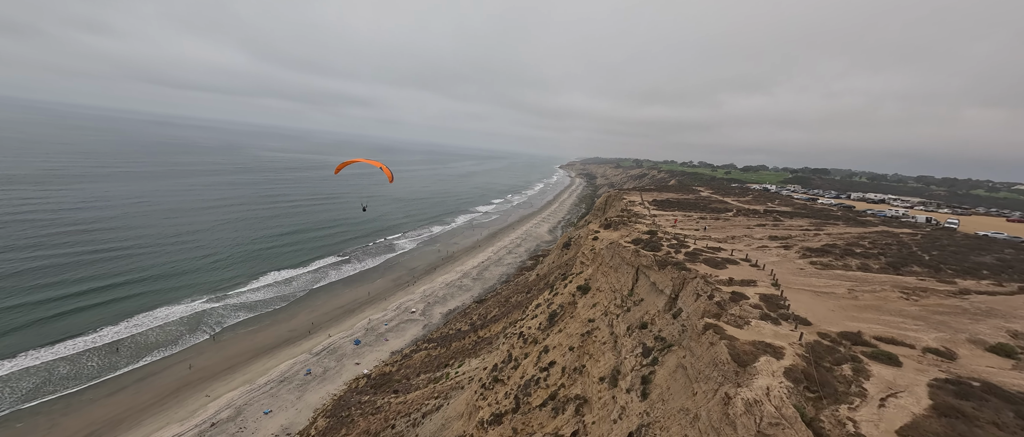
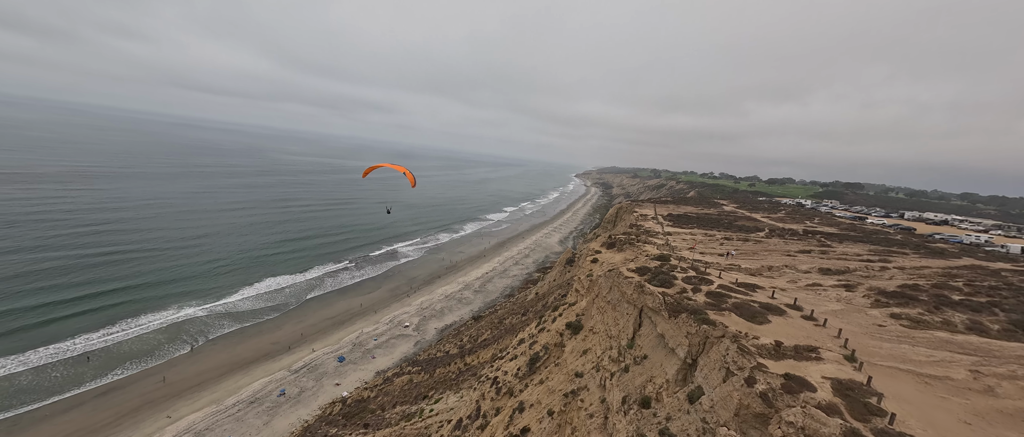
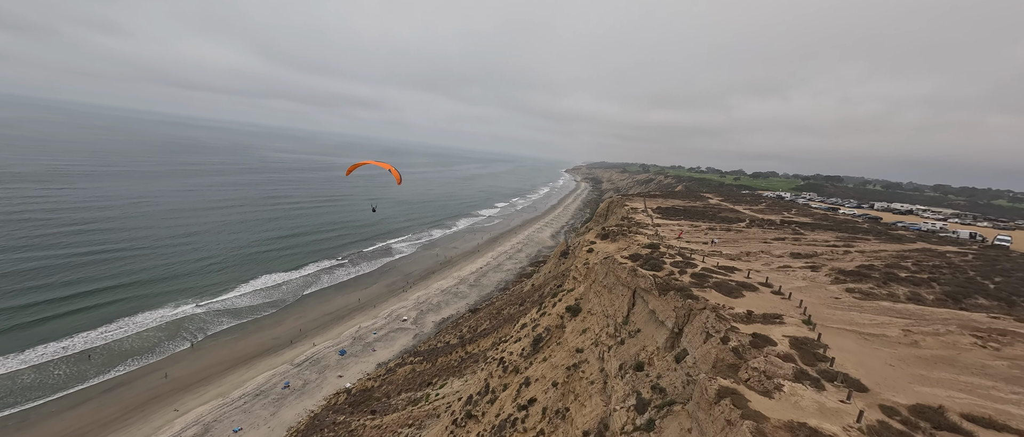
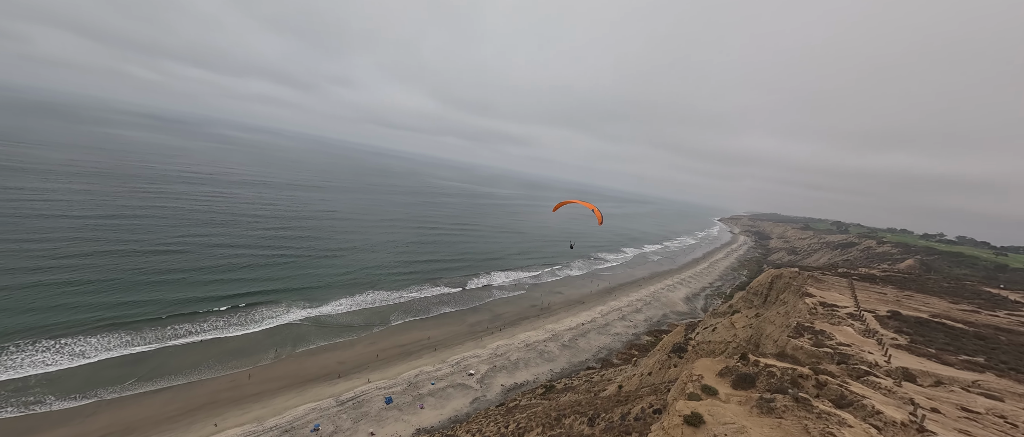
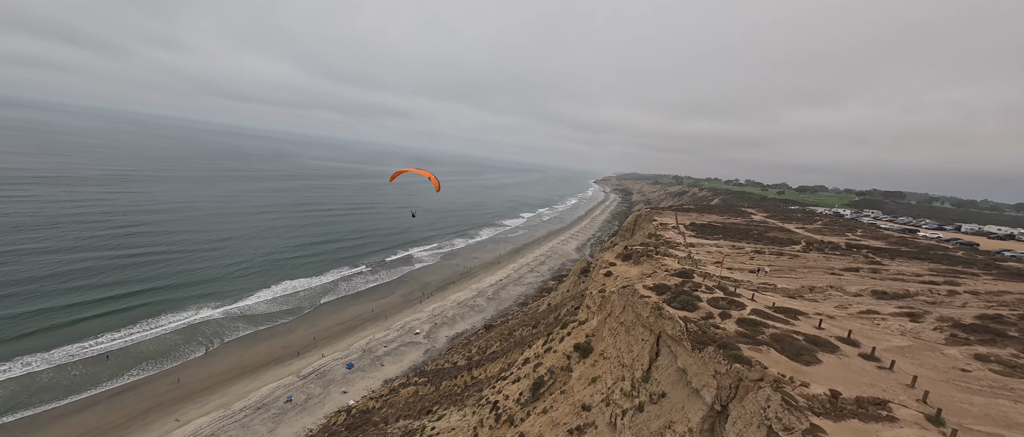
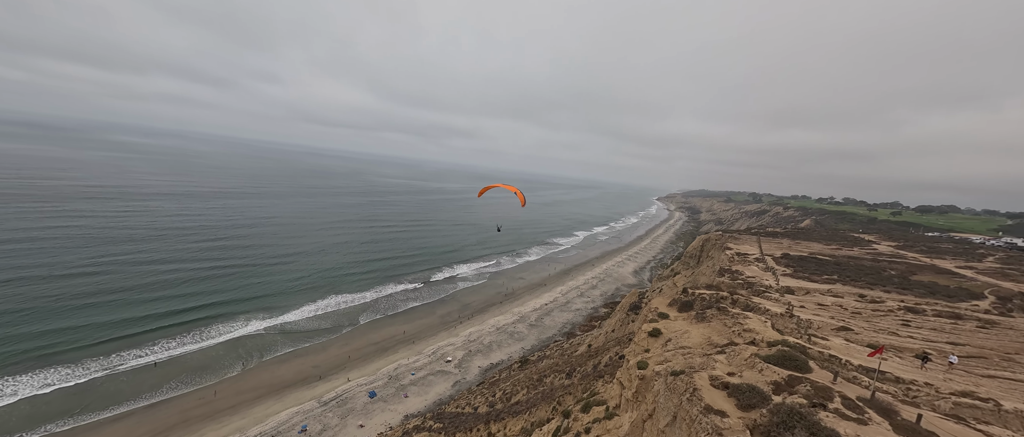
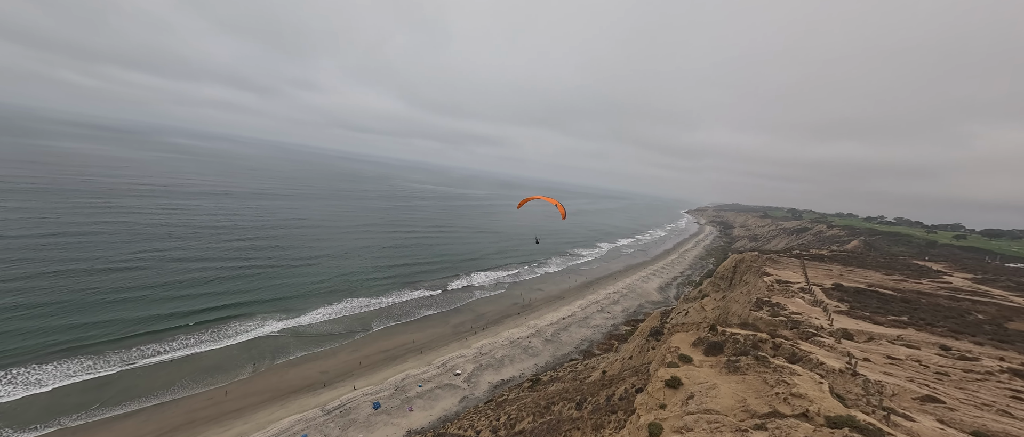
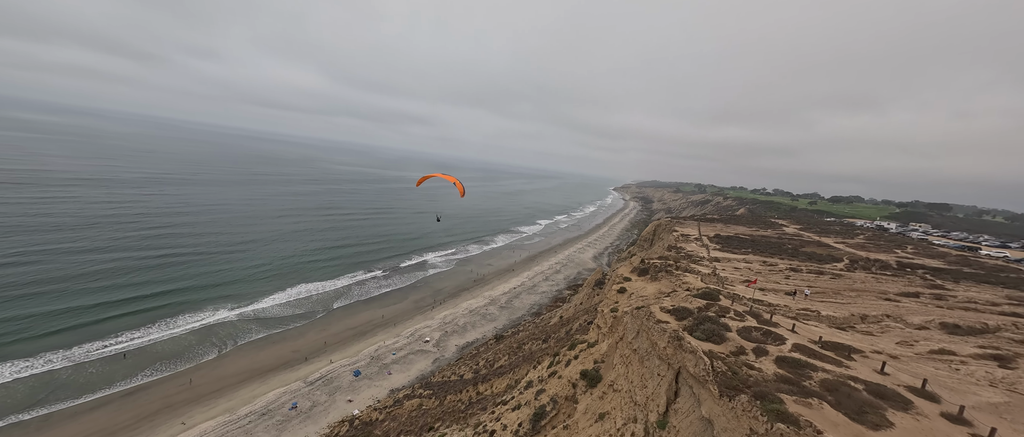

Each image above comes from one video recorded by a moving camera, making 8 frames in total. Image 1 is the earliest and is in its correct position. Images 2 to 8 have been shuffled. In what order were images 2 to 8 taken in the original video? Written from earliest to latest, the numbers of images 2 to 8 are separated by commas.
3, 2, 5, 8, 6, 7, 4
